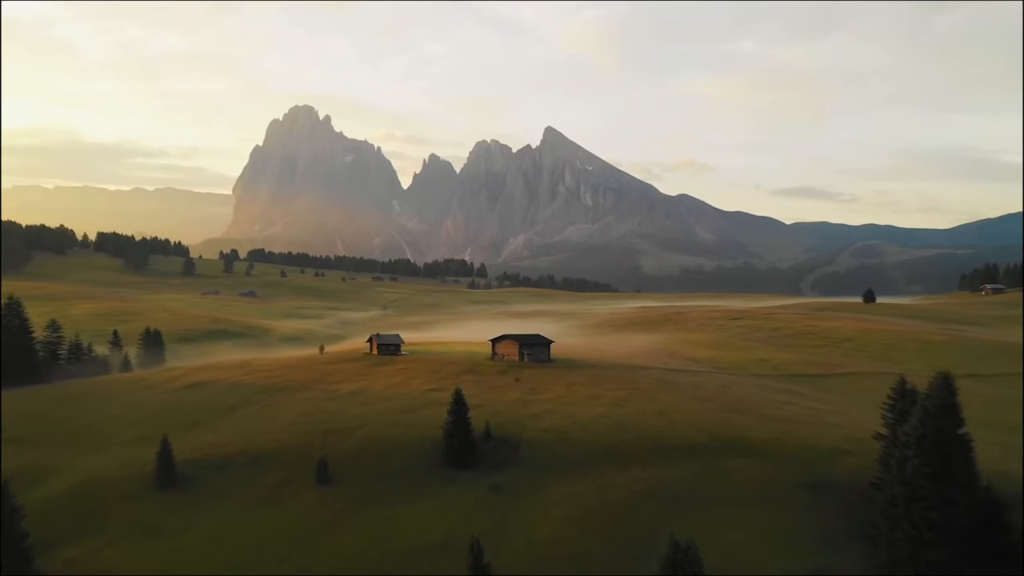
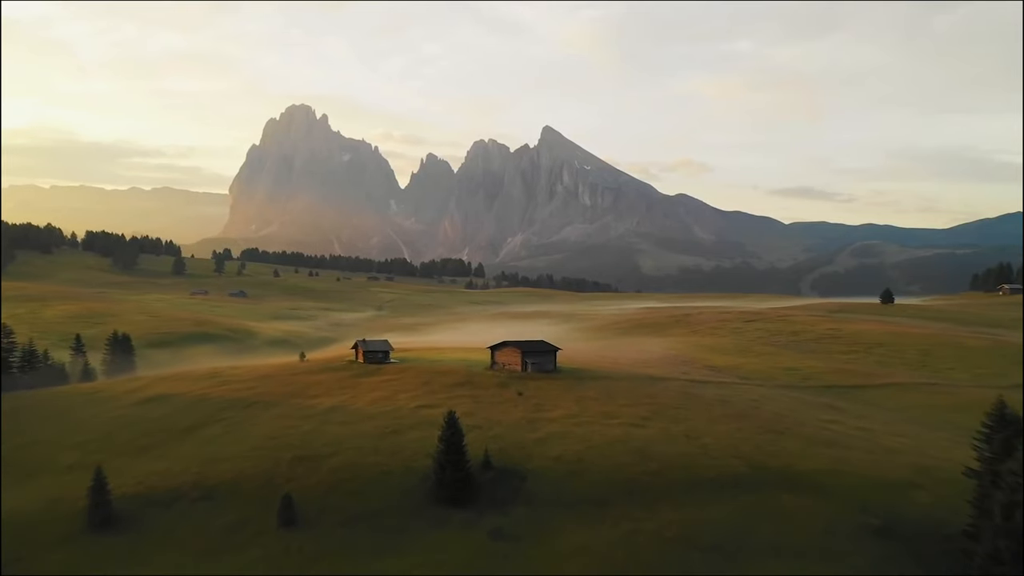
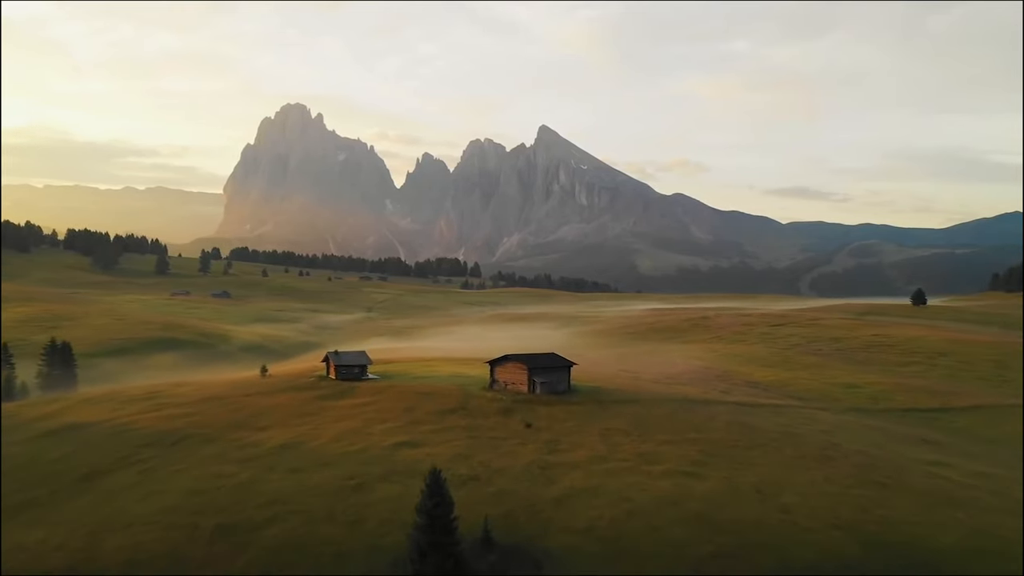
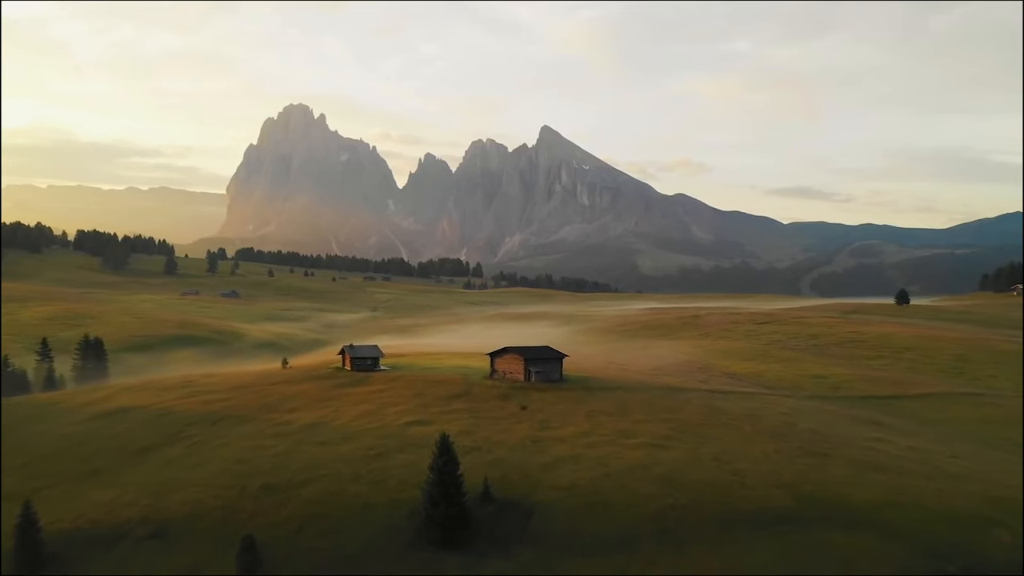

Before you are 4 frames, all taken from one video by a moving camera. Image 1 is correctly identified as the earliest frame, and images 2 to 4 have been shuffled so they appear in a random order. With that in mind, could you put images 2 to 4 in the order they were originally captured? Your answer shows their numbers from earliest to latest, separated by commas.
2, 4, 3
